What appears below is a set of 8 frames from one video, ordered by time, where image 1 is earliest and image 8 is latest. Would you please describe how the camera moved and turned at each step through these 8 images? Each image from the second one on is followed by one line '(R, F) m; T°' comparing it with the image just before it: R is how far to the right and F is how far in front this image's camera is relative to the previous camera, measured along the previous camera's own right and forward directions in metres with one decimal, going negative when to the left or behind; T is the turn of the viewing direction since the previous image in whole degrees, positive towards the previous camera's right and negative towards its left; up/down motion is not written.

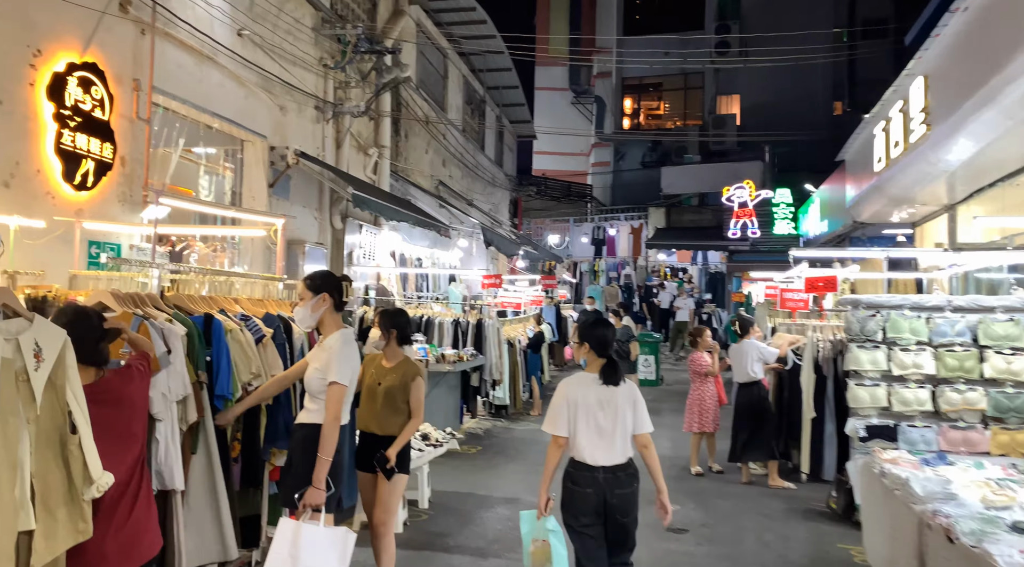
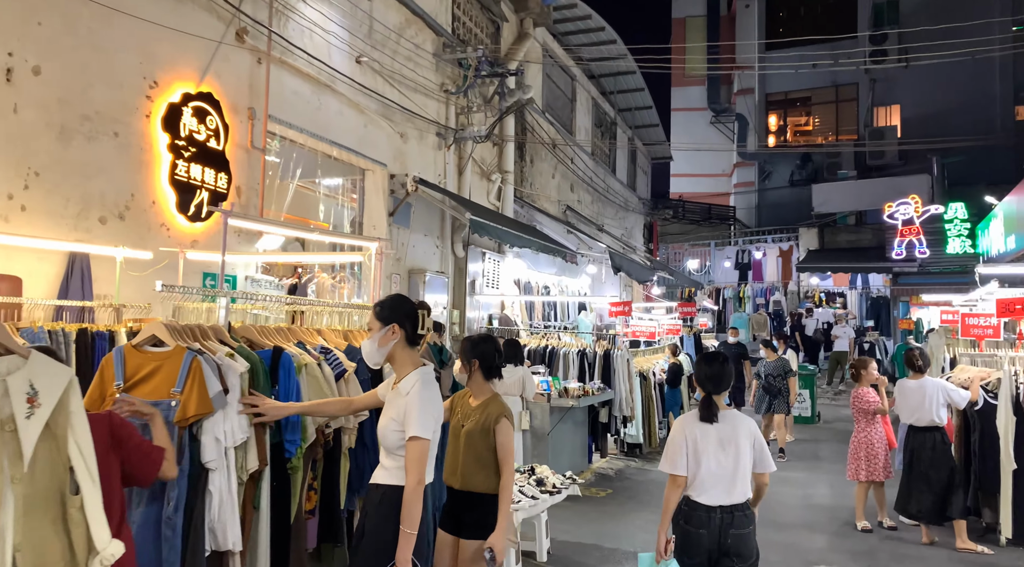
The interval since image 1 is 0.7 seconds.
(+0.1, +0.5) m; -11°
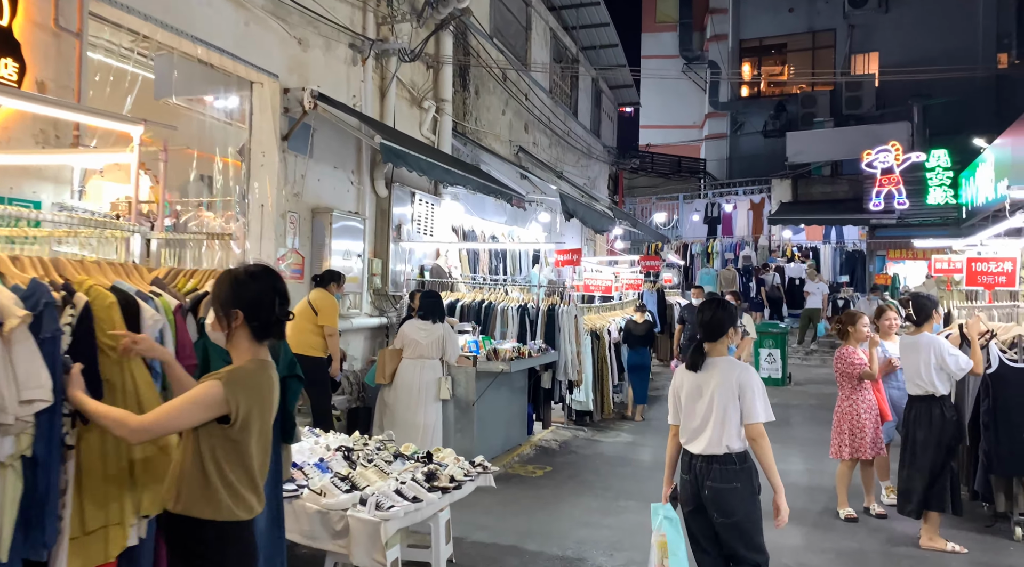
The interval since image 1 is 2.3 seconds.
(+0.4, +1.2) m; +2°
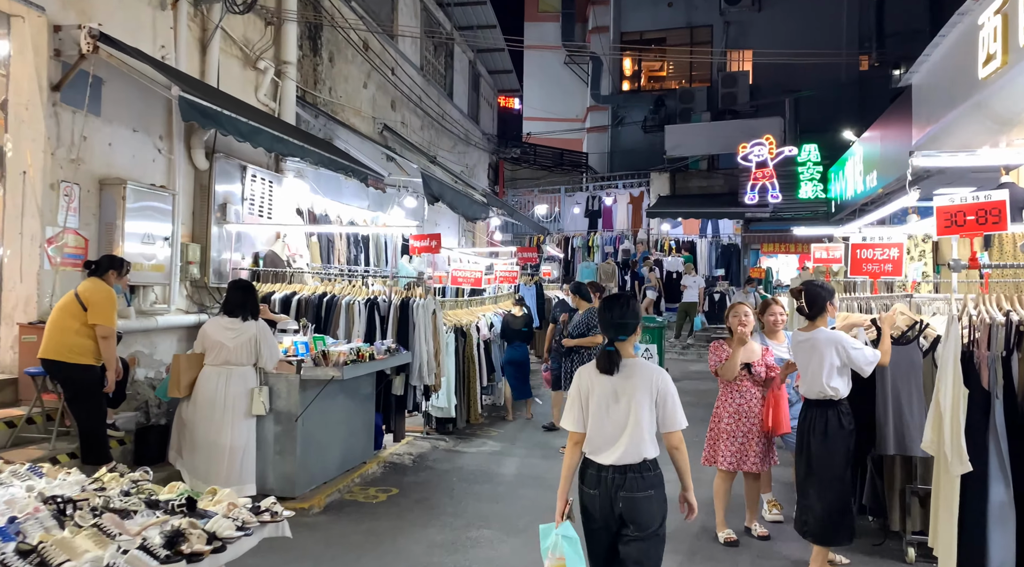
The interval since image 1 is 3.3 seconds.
(+0.3, +0.8) m; +9°
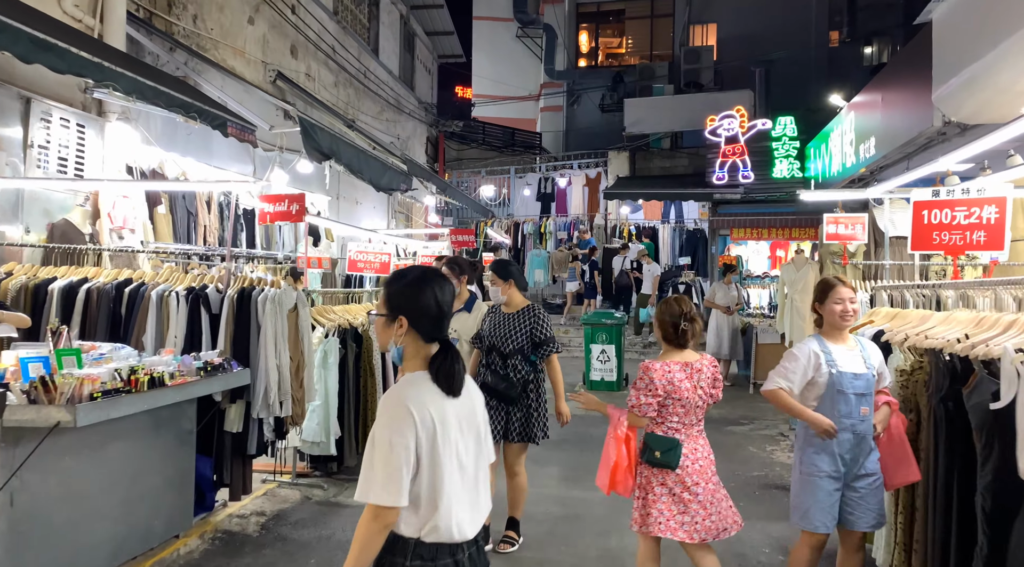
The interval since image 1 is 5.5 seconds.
(+0.4, +1.8) m; +3°
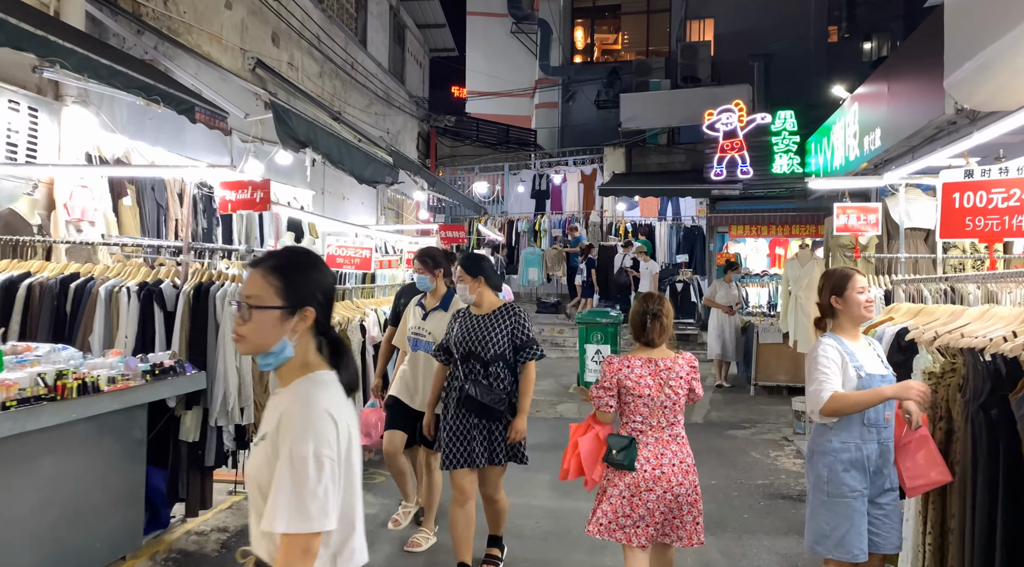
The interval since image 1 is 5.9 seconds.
(+0.1, +0.4) m; 0°
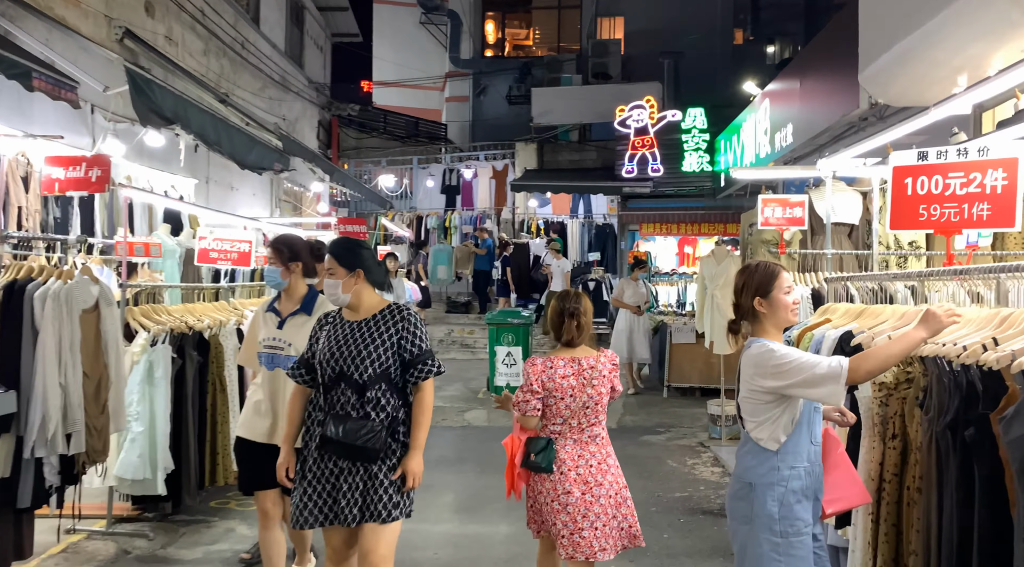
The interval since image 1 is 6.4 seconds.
(+0.1, +0.5) m; +7°
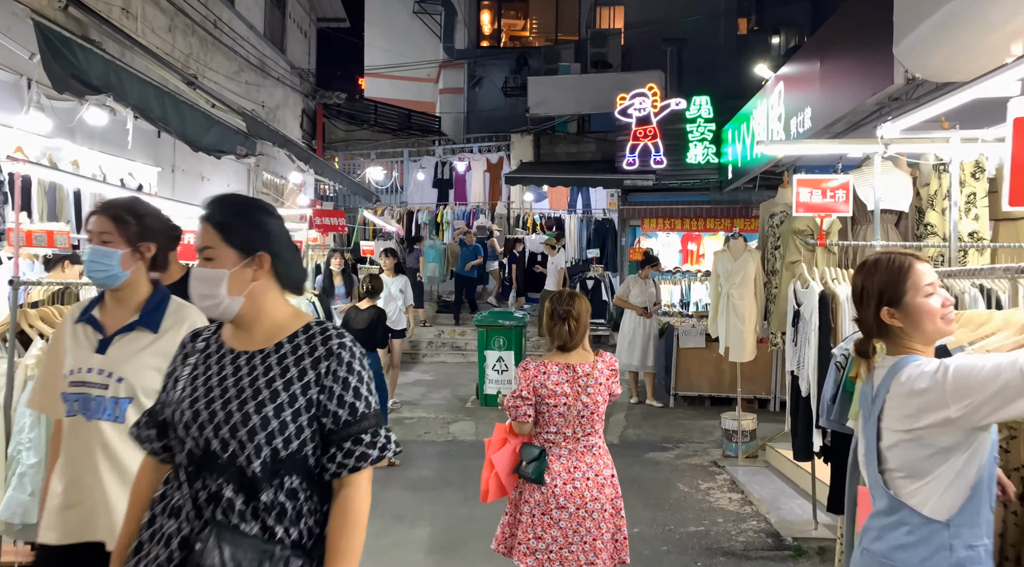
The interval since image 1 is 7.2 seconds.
(+0.1, +0.7) m; 0°
